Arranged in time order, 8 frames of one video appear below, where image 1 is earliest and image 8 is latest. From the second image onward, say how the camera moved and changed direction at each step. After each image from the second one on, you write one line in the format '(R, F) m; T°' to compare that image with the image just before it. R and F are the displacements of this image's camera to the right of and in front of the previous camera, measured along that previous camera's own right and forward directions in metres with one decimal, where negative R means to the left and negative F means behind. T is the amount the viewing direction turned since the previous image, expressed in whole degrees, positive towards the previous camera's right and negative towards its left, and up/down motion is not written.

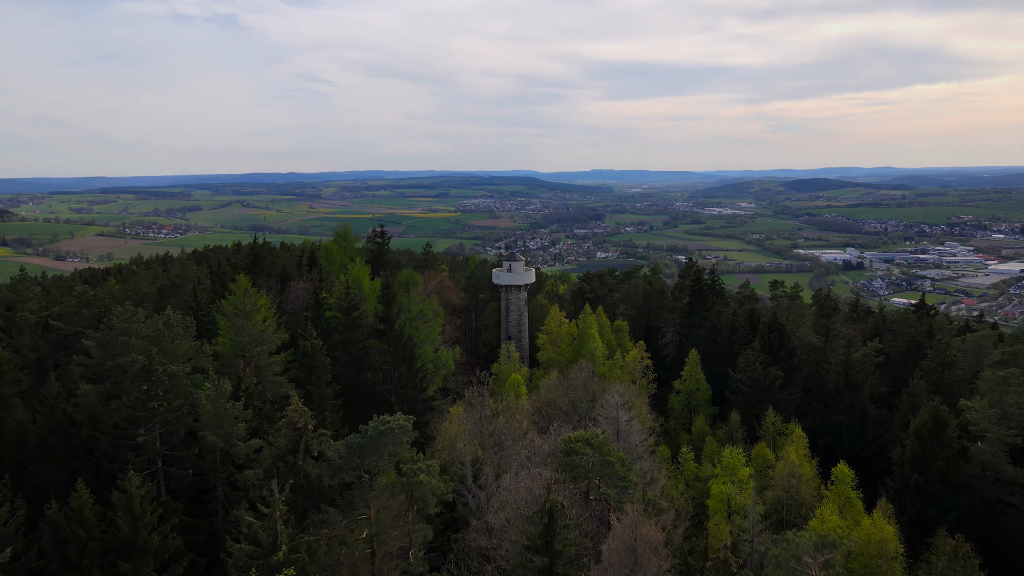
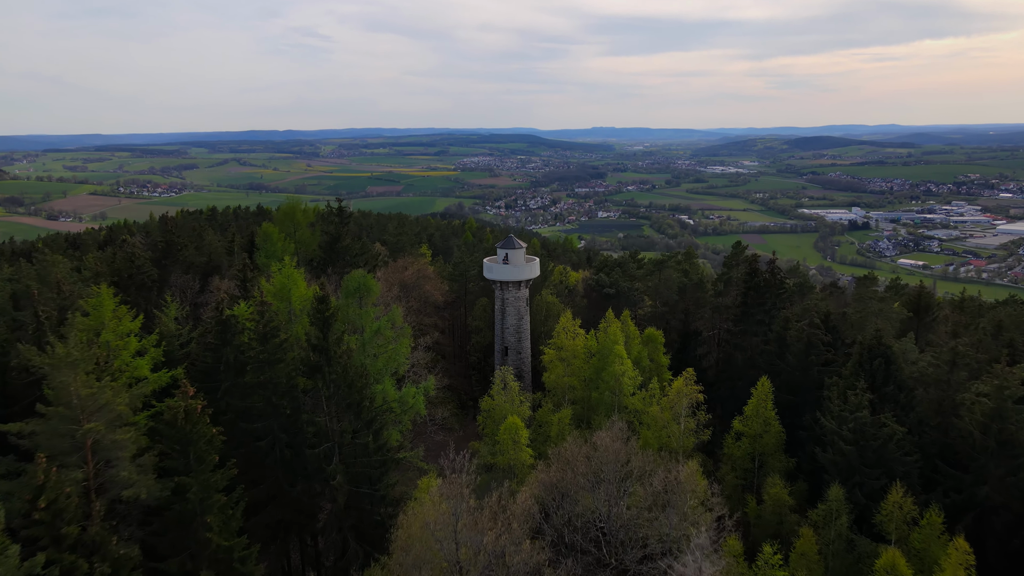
(+0.1, +10.8) m; 0°
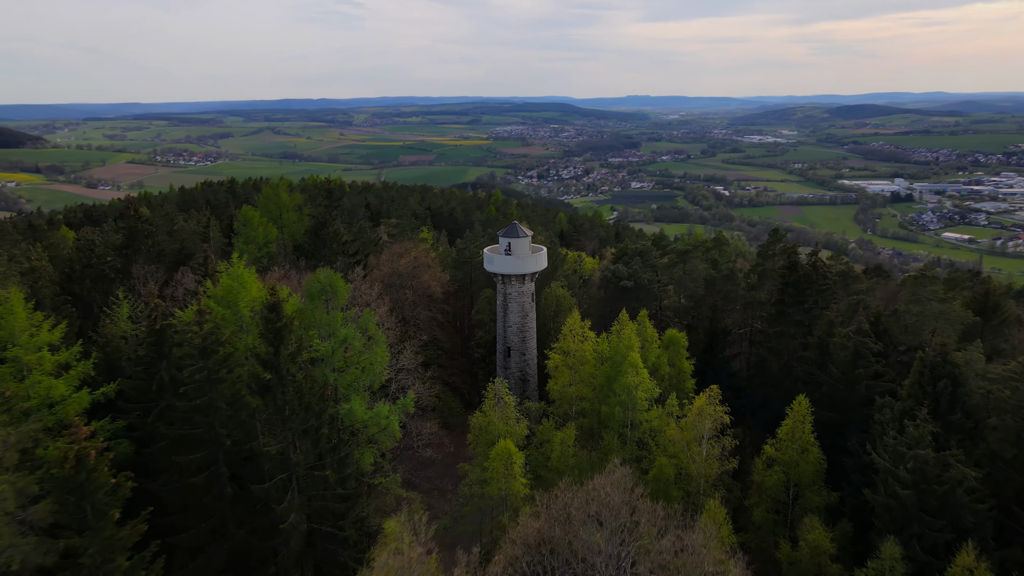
(+1.1, +3.9) m; -2°
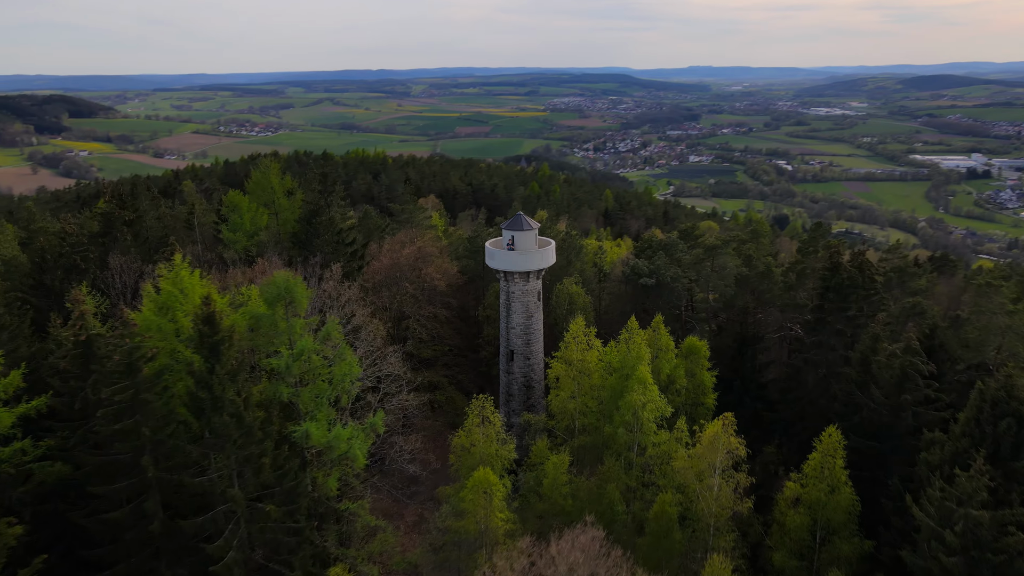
(+1.9, +2.9) m; -4°
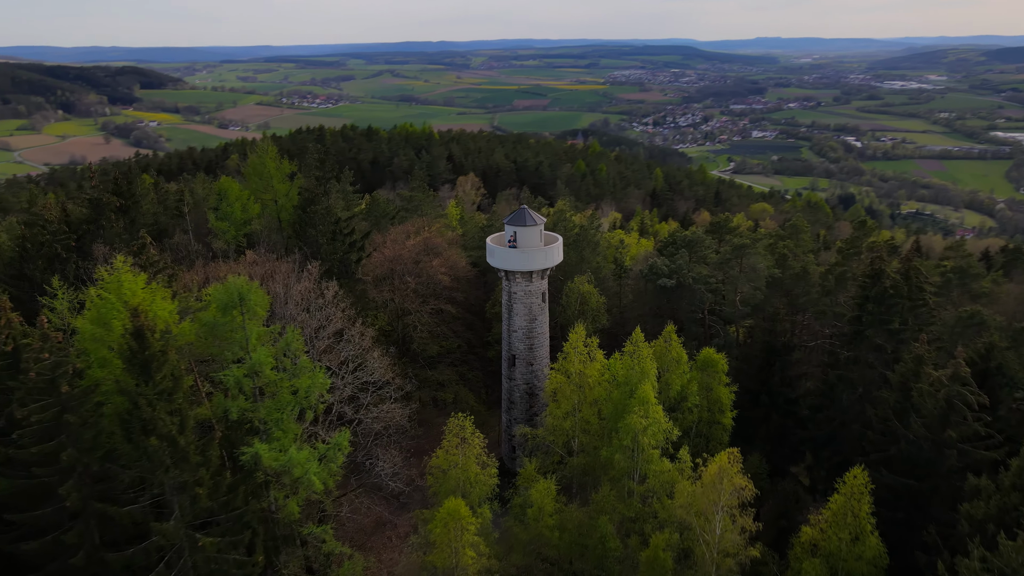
(+1.8, +2.3) m; -4°
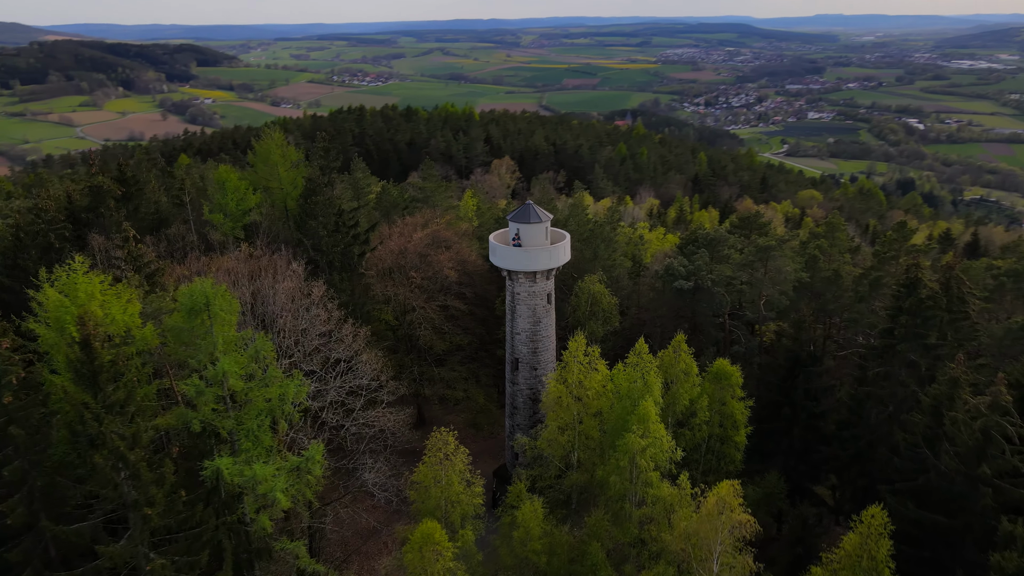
(+1.4, +1.5) m; -4°
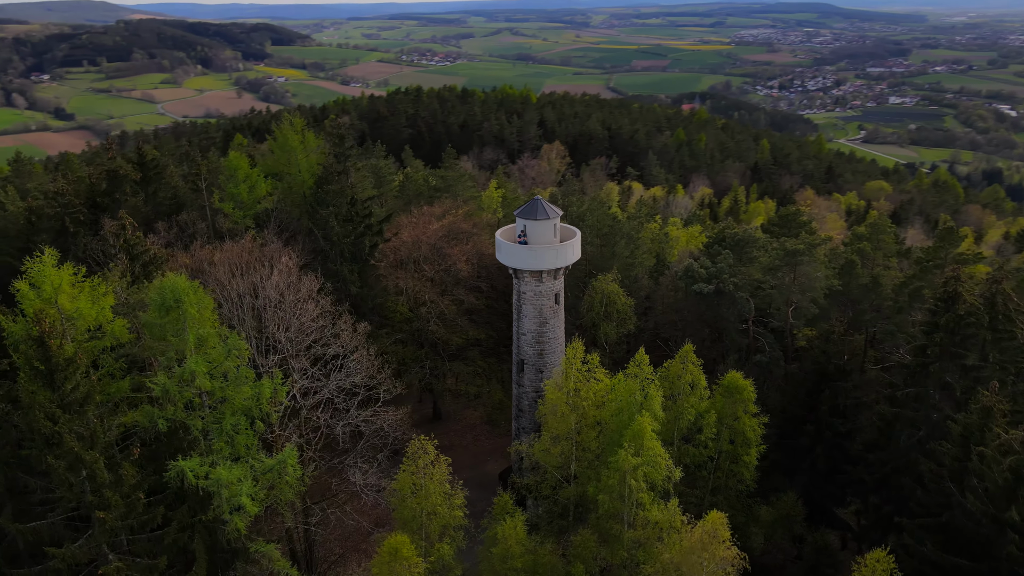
(+1.7, +1.1) m; -5°
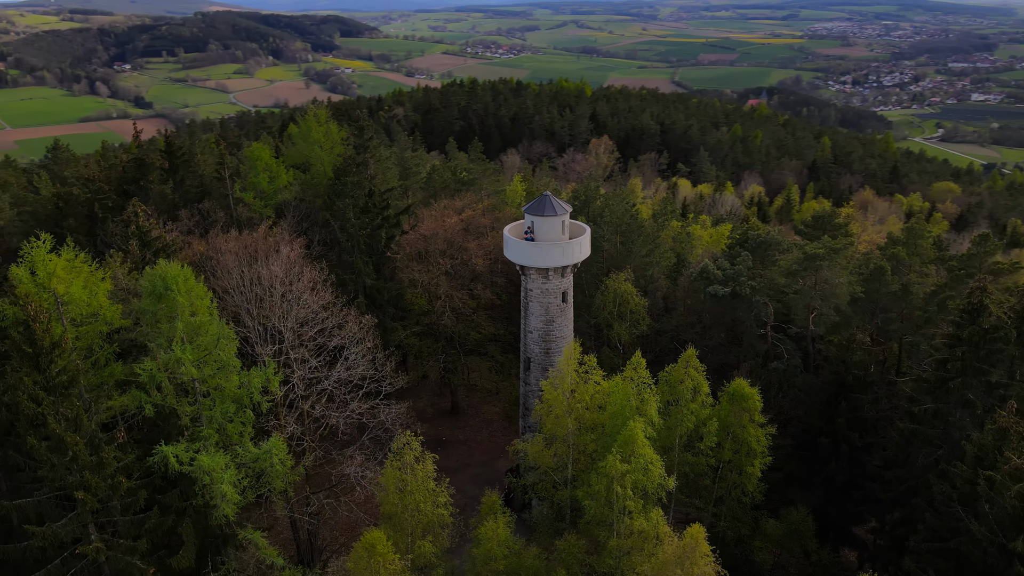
(+1.5, +0.4) m; -4°
